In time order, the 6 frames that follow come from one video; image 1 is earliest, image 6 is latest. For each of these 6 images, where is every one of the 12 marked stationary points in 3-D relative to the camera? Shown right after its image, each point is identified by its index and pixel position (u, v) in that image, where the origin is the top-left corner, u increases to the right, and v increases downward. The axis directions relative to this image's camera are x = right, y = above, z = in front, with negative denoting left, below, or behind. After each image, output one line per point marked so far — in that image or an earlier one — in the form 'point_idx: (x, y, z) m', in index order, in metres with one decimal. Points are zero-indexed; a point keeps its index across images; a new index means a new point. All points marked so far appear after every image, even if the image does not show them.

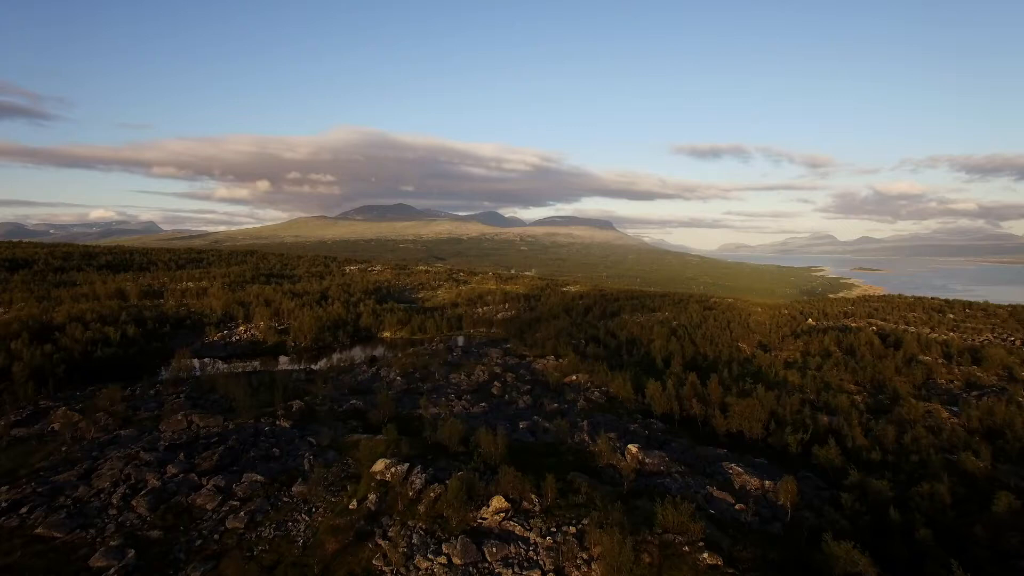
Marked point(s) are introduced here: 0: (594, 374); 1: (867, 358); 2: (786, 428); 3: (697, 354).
0: (+1.2, -1.3, +13.7) m
1: (+6.8, -1.3, +17.8) m
2: (+2.9, -1.5, +9.9) m
3: (+3.7, -1.4, +18.6) m
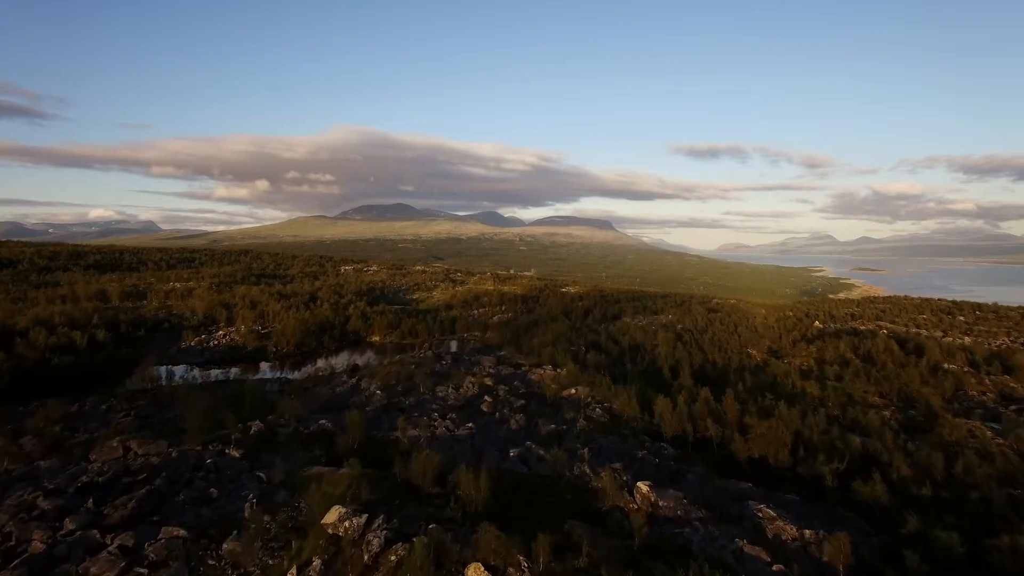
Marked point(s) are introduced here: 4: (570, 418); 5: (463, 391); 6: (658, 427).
0: (+1.1, -1.3, +12.4) m
1: (+6.7, -1.4, +16.5) m
2: (+2.8, -1.6, +8.6) m
3: (+3.6, -1.4, +17.3) m
4: (+0.7, -1.5, +10.6) m
5: (-0.7, -1.4, +12.8) m
6: (+1.6, -1.5, +10.2) m
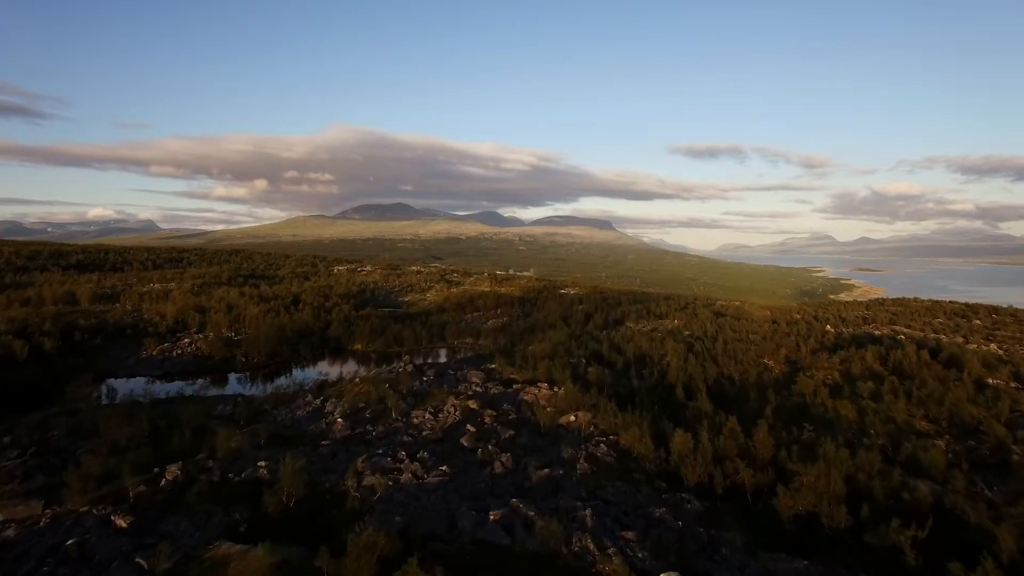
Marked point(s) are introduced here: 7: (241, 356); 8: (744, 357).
0: (+1.0, -1.4, +10.5) m
1: (+6.6, -1.5, +14.6) m
2: (+2.7, -1.6, +6.7) m
3: (+3.5, -1.5, +15.3) m
4: (+0.5, -1.6, +8.6) m
5: (-0.8, -1.5, +10.8) m
6: (+1.5, -1.6, +8.2) m
7: (-5.7, -1.4, +19.4) m
8: (+4.6, -1.4, +18.3) m
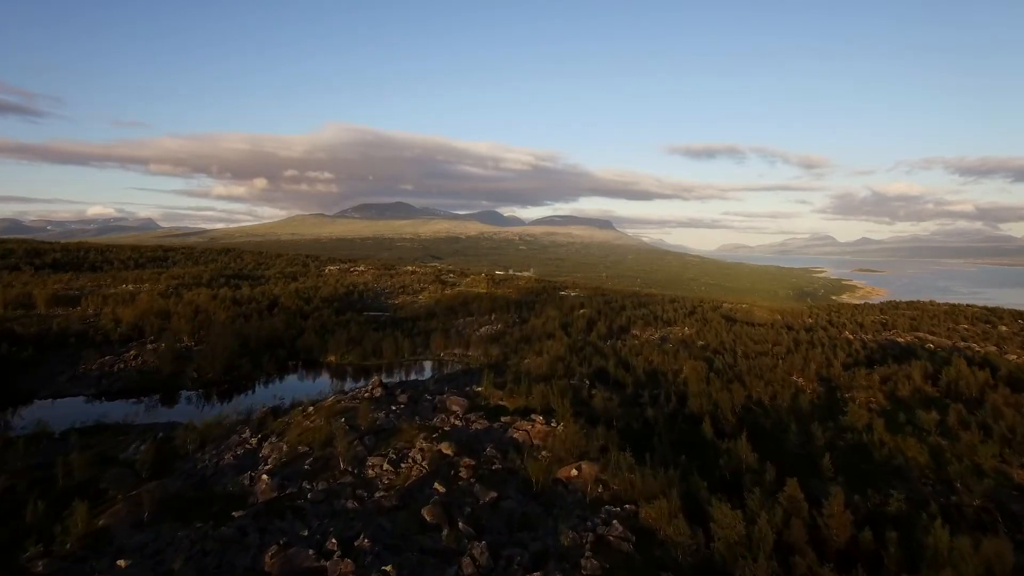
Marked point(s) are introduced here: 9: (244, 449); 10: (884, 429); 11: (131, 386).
0: (+0.8, -1.6, +8.0) m
1: (+6.4, -1.6, +12.1) m
2: (+2.6, -1.8, +4.2) m
3: (+3.3, -1.6, +12.9) m
4: (+0.4, -1.7, +6.2) m
5: (-1.0, -1.6, +8.4) m
6: (+1.3, -1.8, +5.8) m
7: (-5.9, -1.5, +17.0) m
8: (+4.5, -1.5, +15.8) m
9: (-2.7, -1.6, +9.4) m
10: (+4.5, -1.7, +11.1) m
11: (-6.7, -1.7, +16.1) m
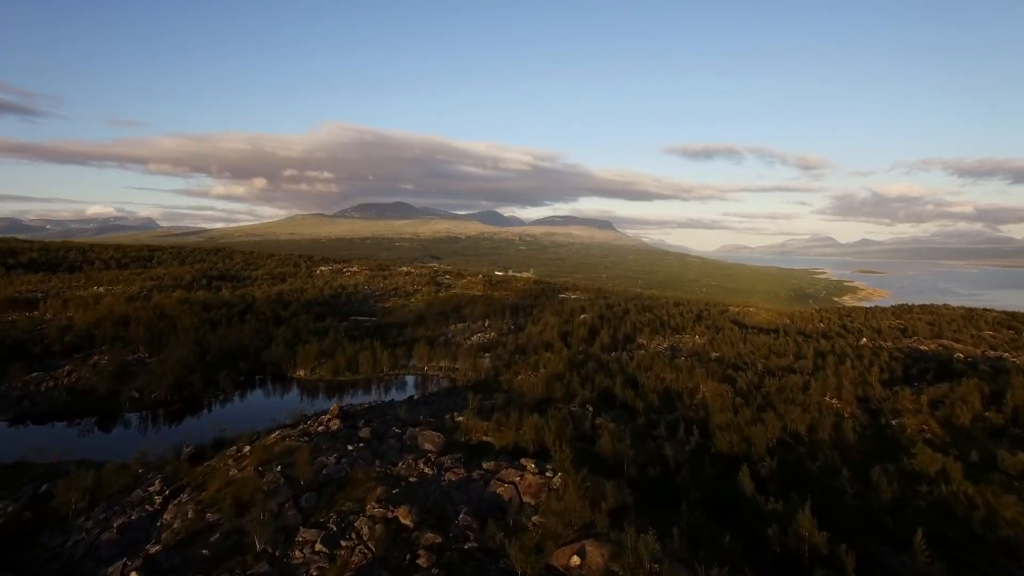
0: (+0.7, -1.7, +5.8) m
1: (+6.3, -1.7, +9.8) m
2: (+2.4, -1.9, +1.9) m
3: (+3.2, -1.8, +10.6) m
4: (+0.2, -1.8, +3.9) m
5: (-1.1, -1.7, +6.1) m
6: (+1.2, -1.9, +3.5) m
7: (-6.0, -1.6, +14.7) m
8: (+4.3, -1.6, +13.6) m
9: (-2.9, -1.7, +7.1) m
10: (+4.4, -1.8, +8.9) m
11: (-6.8, -1.8, +13.9) m
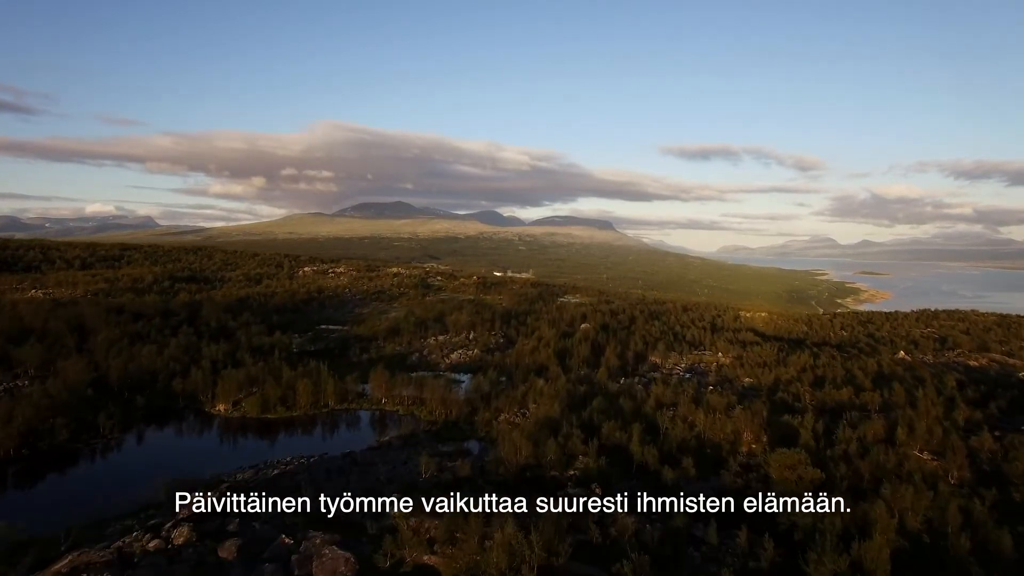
0: (+0.4, -1.8, +1.8) m
1: (+6.0, -1.9, +5.9) m
2: (+2.2, -2.1, -2.0) m
3: (+2.9, -1.9, +6.7) m
4: (0.0, -2.0, 0.0) m
5: (-1.4, -1.9, +2.2) m
6: (+0.9, -2.0, -0.4) m
7: (-6.3, -1.8, +10.7) m
8: (+4.0, -1.8, +9.6) m
9: (-3.1, -1.9, +3.2) m
10: (+4.1, -2.0, +4.9) m
11: (-7.1, -1.9, +9.9) m
